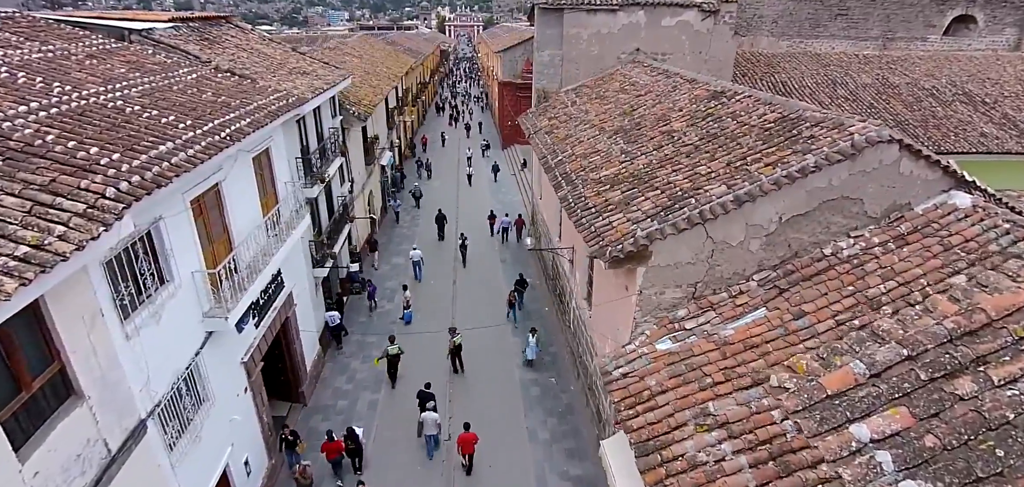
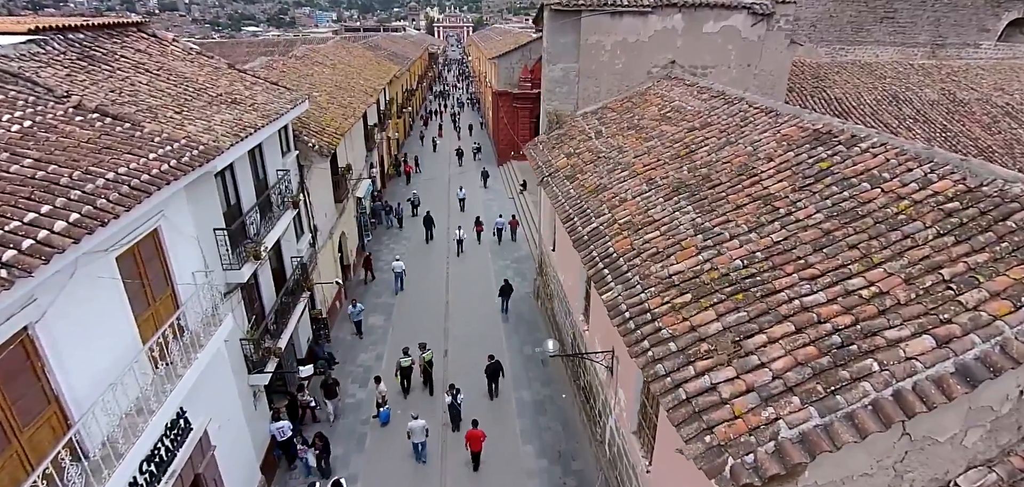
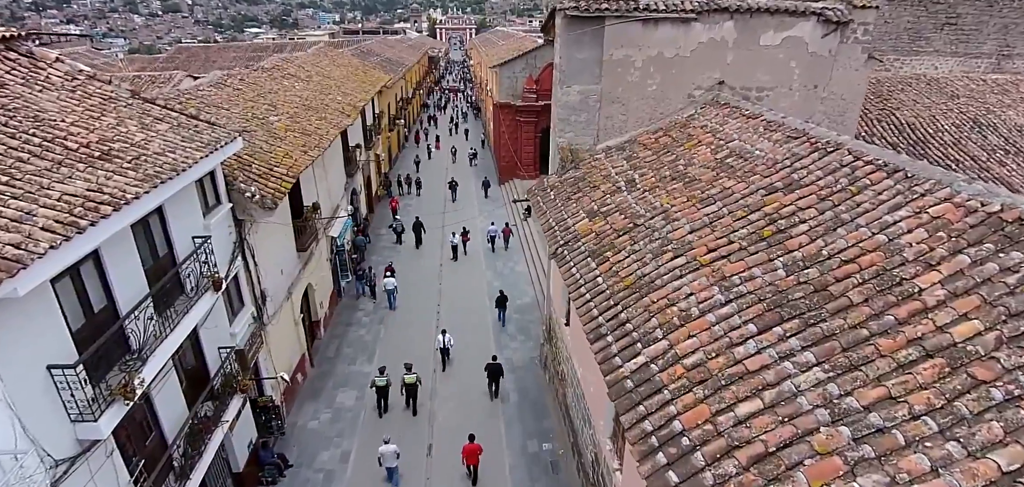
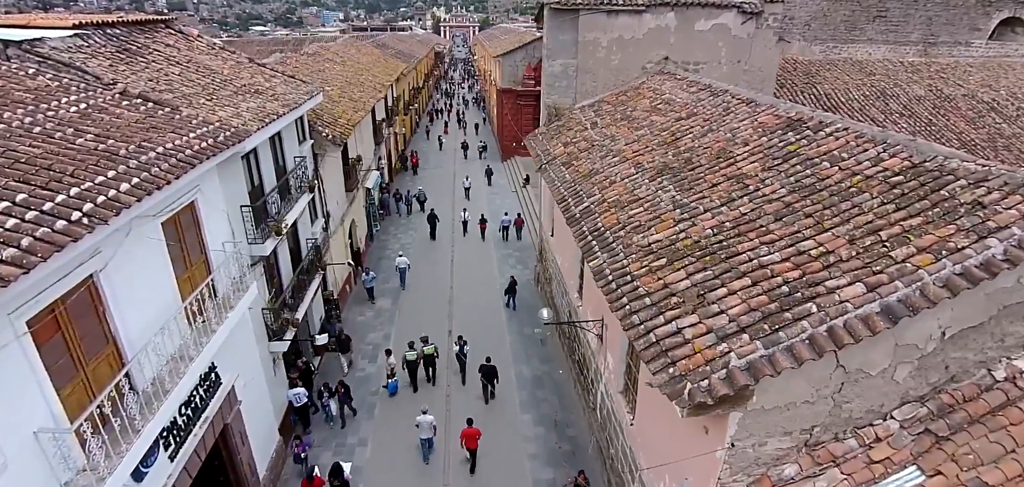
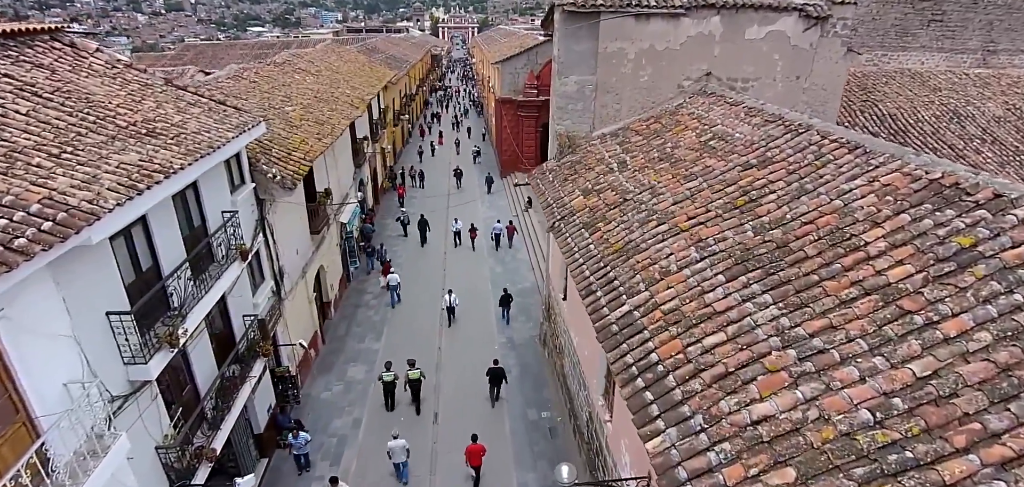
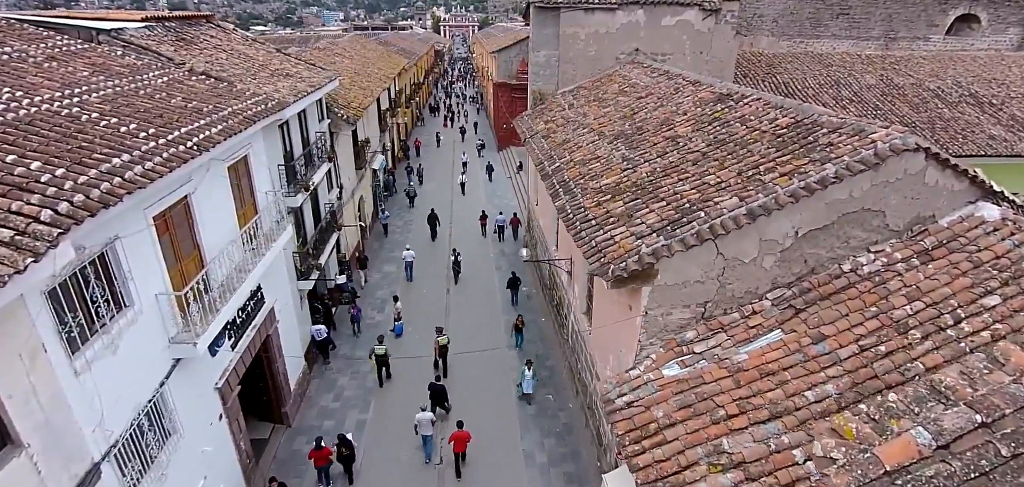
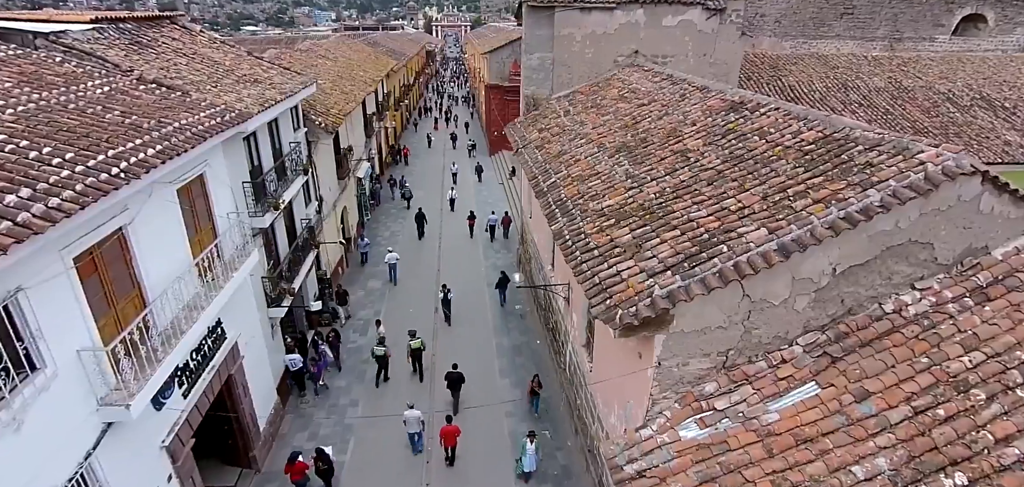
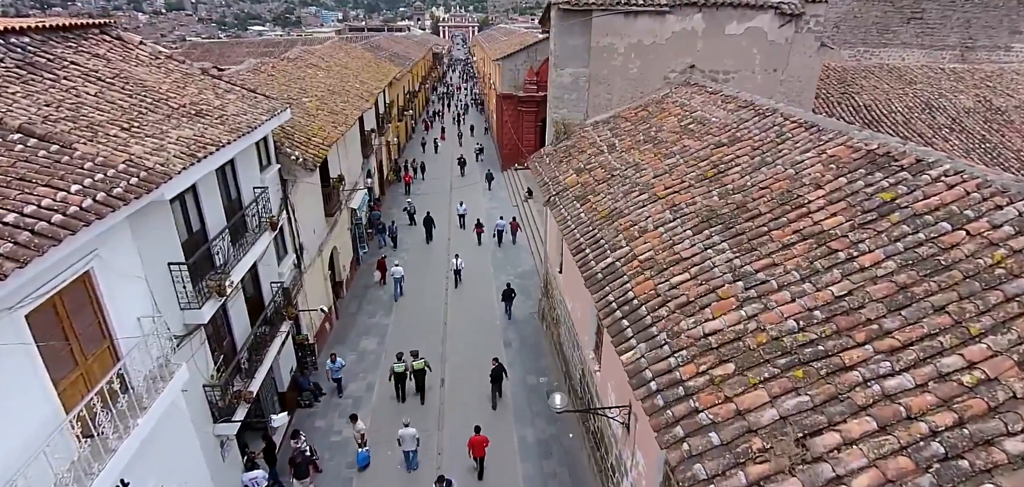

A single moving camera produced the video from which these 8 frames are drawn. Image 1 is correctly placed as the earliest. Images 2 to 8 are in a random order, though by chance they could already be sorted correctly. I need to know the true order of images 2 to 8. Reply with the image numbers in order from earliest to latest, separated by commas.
6, 7, 4, 2, 8, 5, 3
